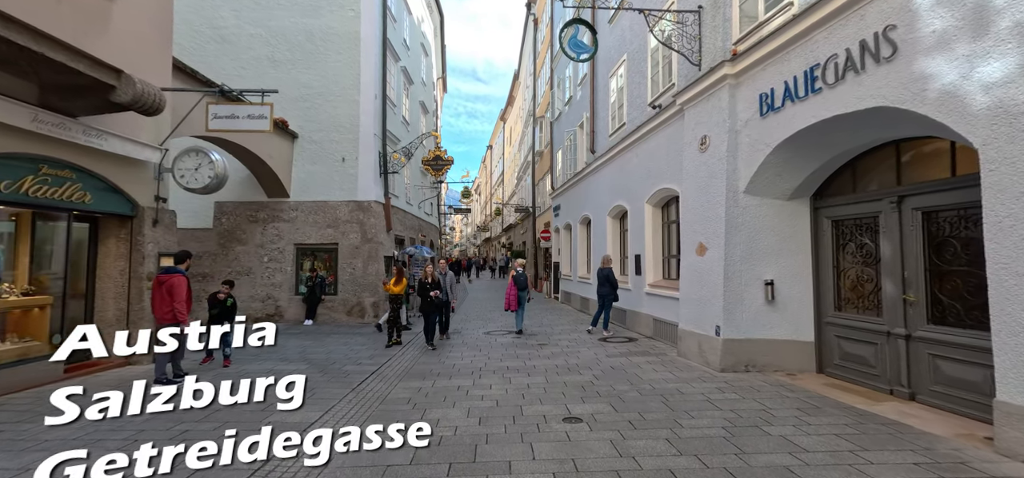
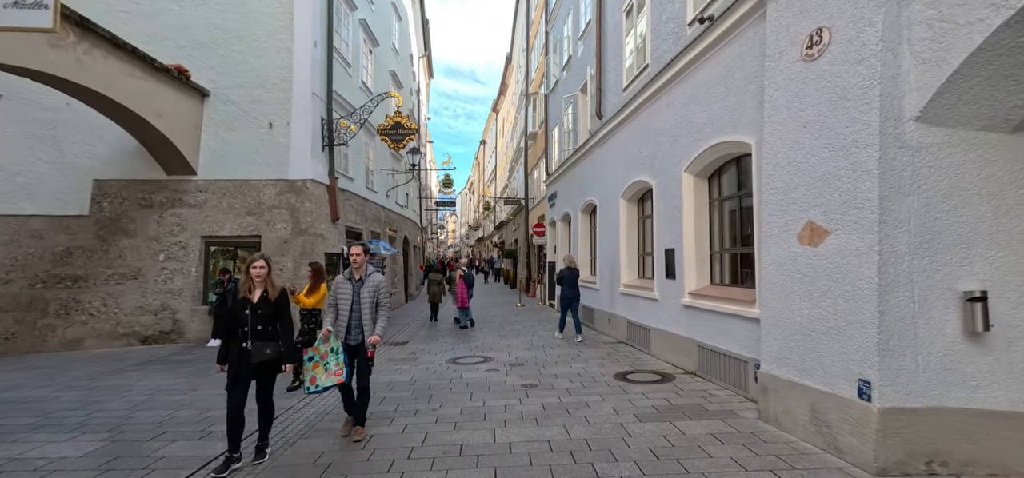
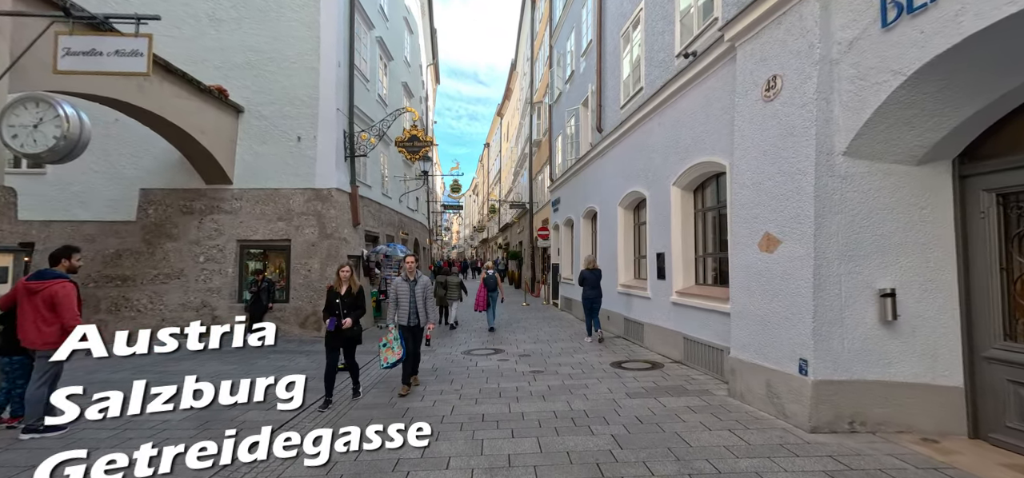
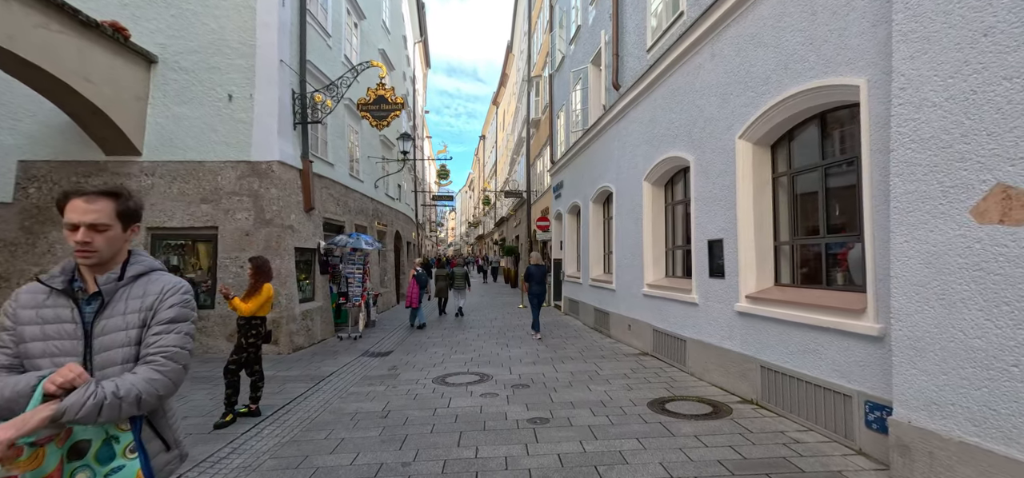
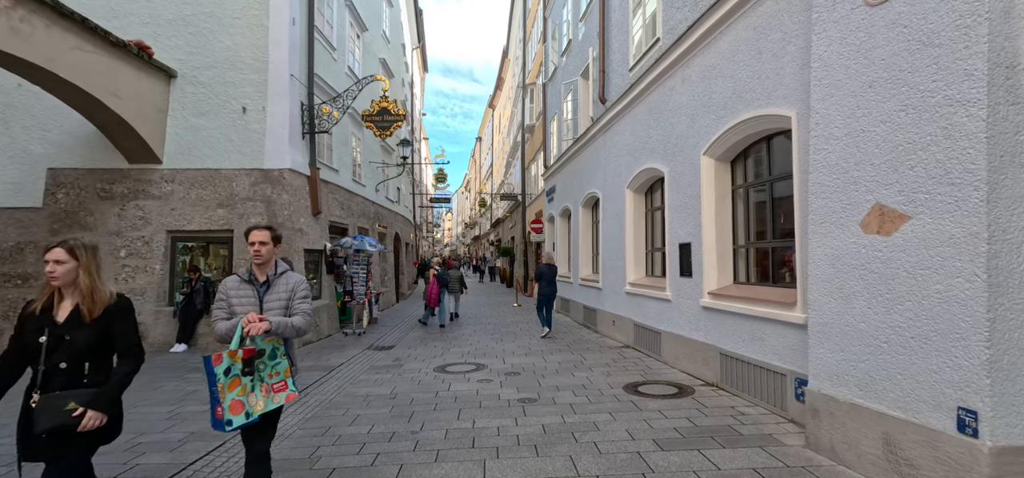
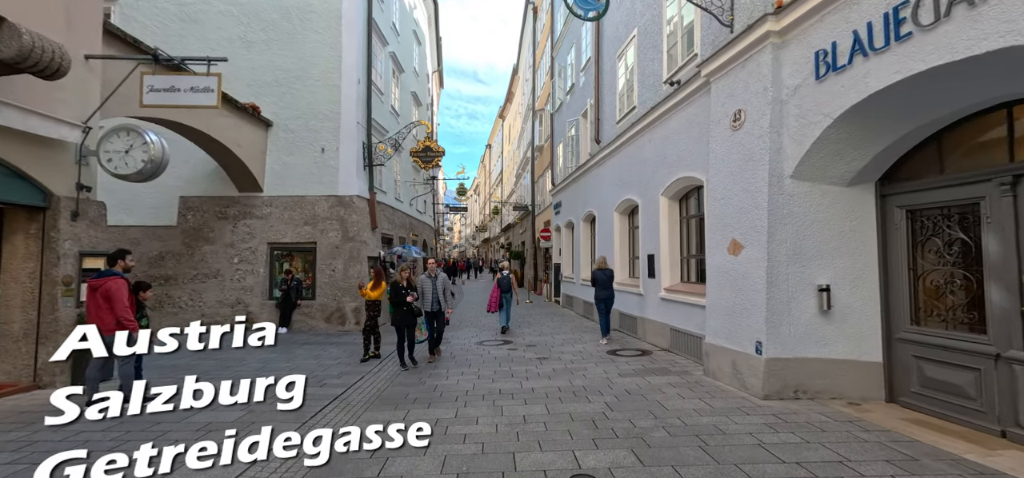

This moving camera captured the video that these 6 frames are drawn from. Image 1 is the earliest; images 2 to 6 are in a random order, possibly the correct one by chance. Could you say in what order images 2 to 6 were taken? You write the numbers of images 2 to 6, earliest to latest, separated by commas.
6, 3, 2, 5, 4
